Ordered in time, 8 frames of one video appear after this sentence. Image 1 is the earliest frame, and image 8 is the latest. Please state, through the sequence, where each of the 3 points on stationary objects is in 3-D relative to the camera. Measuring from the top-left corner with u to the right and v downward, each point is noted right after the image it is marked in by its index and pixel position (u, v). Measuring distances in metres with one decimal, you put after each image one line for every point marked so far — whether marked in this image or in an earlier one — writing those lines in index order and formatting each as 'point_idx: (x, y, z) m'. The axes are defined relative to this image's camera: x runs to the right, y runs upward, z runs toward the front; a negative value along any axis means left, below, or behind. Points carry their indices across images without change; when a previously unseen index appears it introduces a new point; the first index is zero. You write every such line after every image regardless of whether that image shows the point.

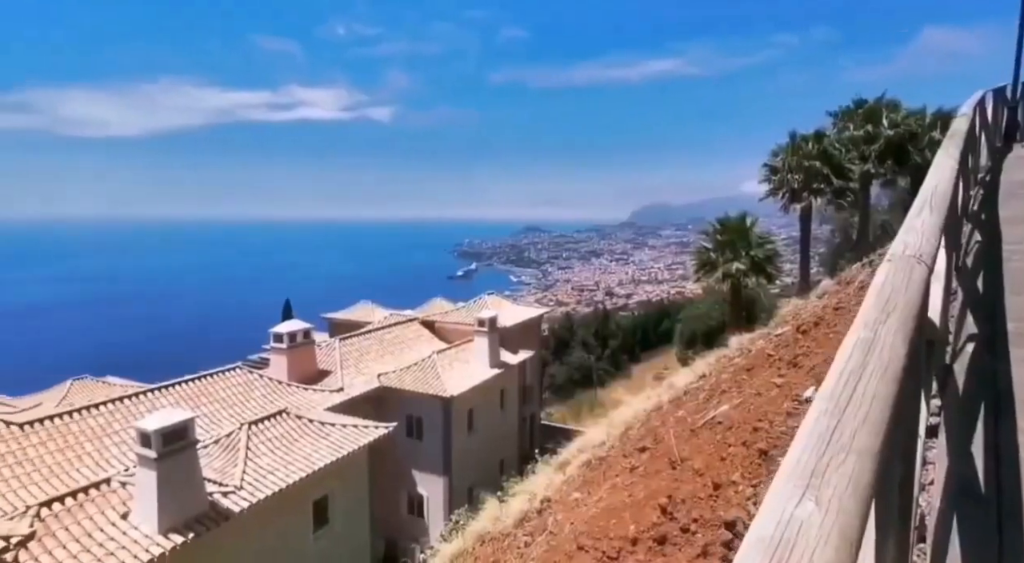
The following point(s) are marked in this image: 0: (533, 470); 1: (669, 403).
0: (+0.4, -2.9, +10.4) m
1: (+2.1, -1.6, +8.5) m
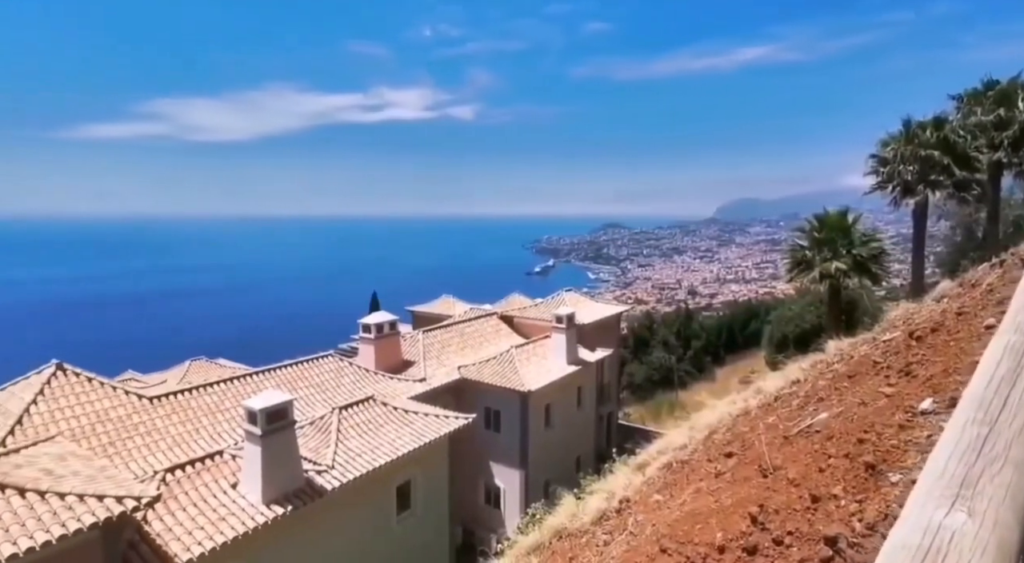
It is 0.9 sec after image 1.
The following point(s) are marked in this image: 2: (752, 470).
0: (+1.5, -2.9, +10.3) m
1: (+3.1, -1.6, +8.2) m
2: (+2.2, -1.7, +6.1) m
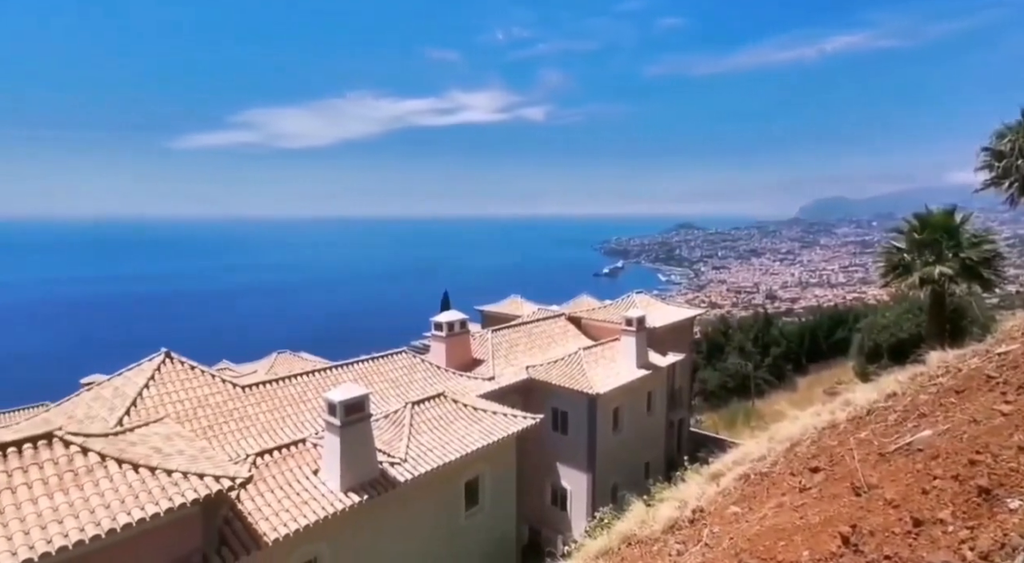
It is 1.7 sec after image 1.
0: (+2.6, -2.9, +10.1) m
1: (+3.9, -1.6, +7.8) m
2: (+2.8, -1.8, +5.8) m
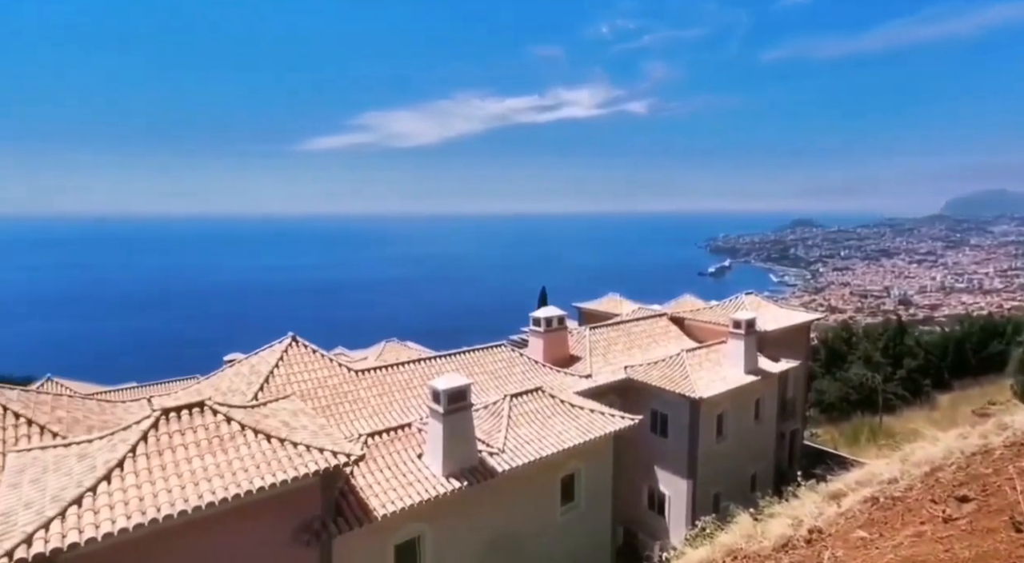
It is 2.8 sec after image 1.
0: (+4.0, -2.9, +9.4) m
1: (+4.9, -1.7, +6.9) m
2: (+3.6, -1.8, +5.1) m
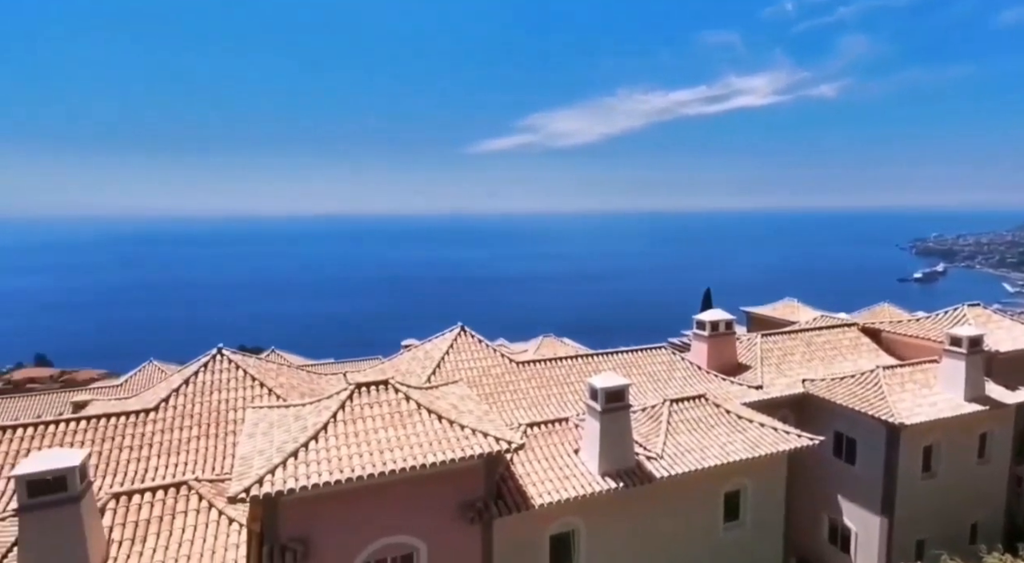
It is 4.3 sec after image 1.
0: (+5.9, -3.1, +7.5) m
1: (+6.3, -1.8, +4.9) m
2: (+4.6, -1.9, +3.4) m
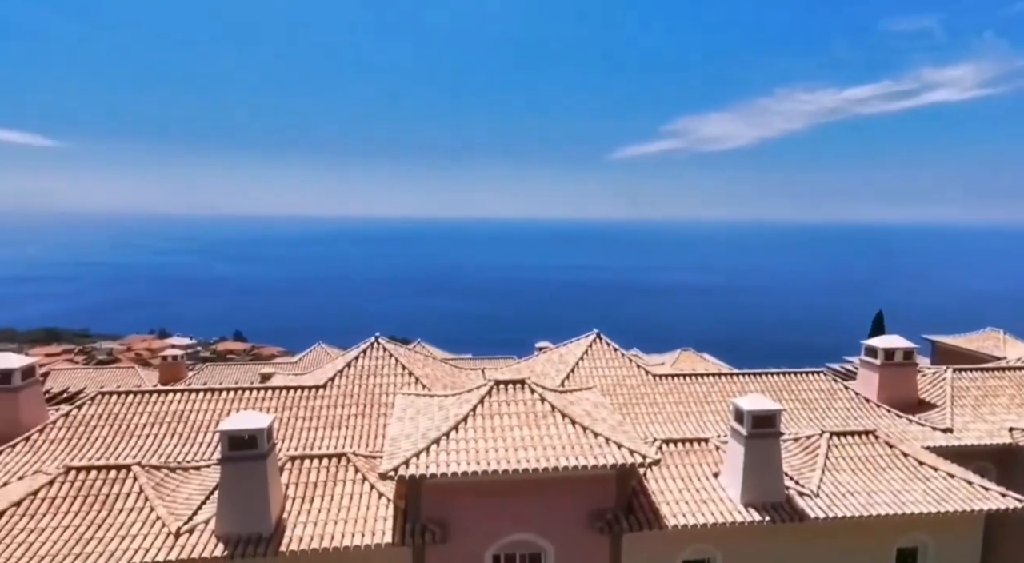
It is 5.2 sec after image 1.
0: (+7.1, -3.6, +4.5) m
1: (+7.0, -2.3, +1.9) m
2: (+5.0, -2.3, +0.8) m
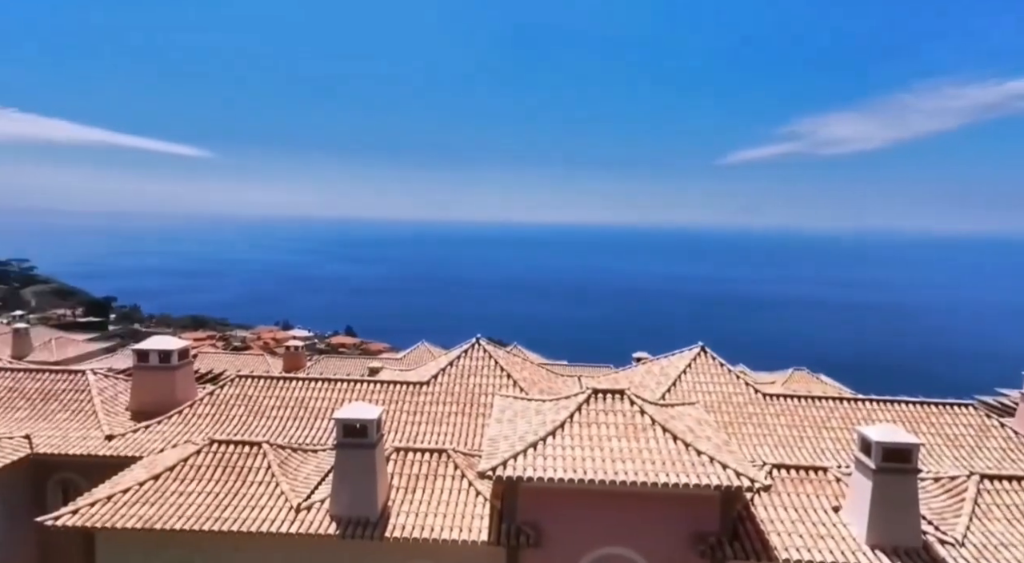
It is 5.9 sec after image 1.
0: (+7.6, -3.8, +1.6) m
1: (+7.2, -2.5, -1.0) m
2: (+5.1, -2.4, -1.7) m
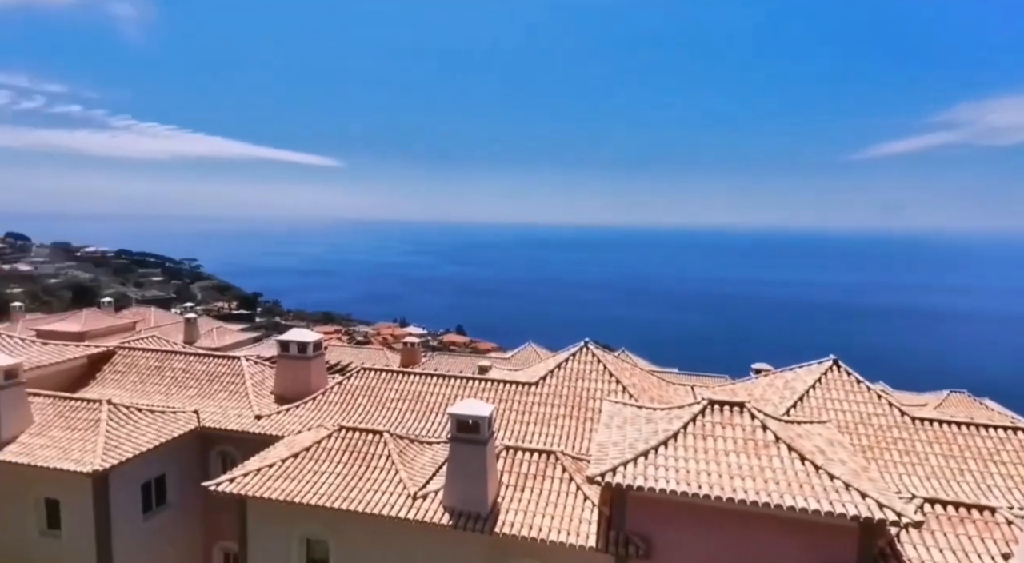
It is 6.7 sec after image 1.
0: (+7.1, -3.5, -3.7) m
1: (+6.2, -2.2, -6.2) m
2: (+4.0, -2.1, -6.6) m
